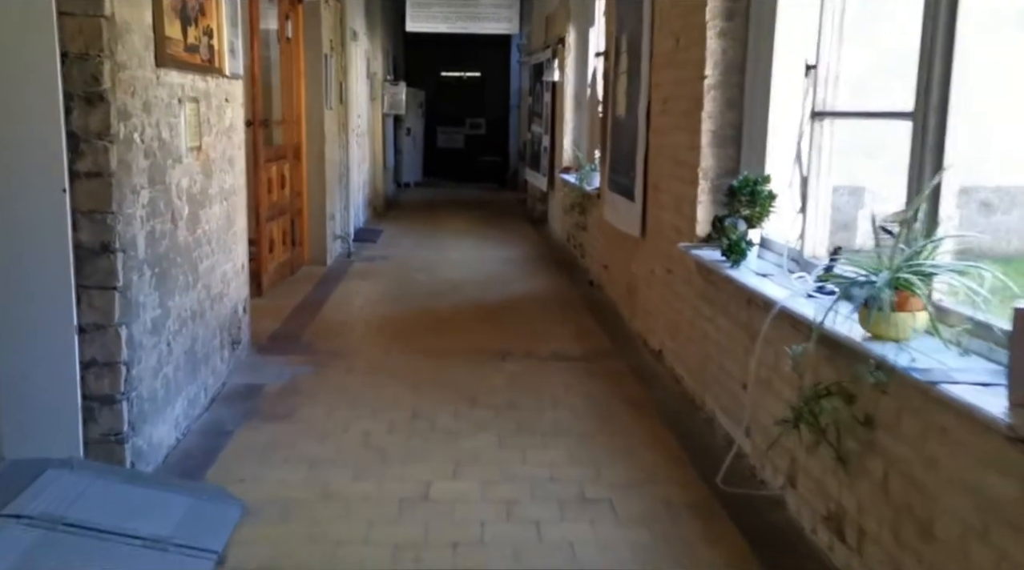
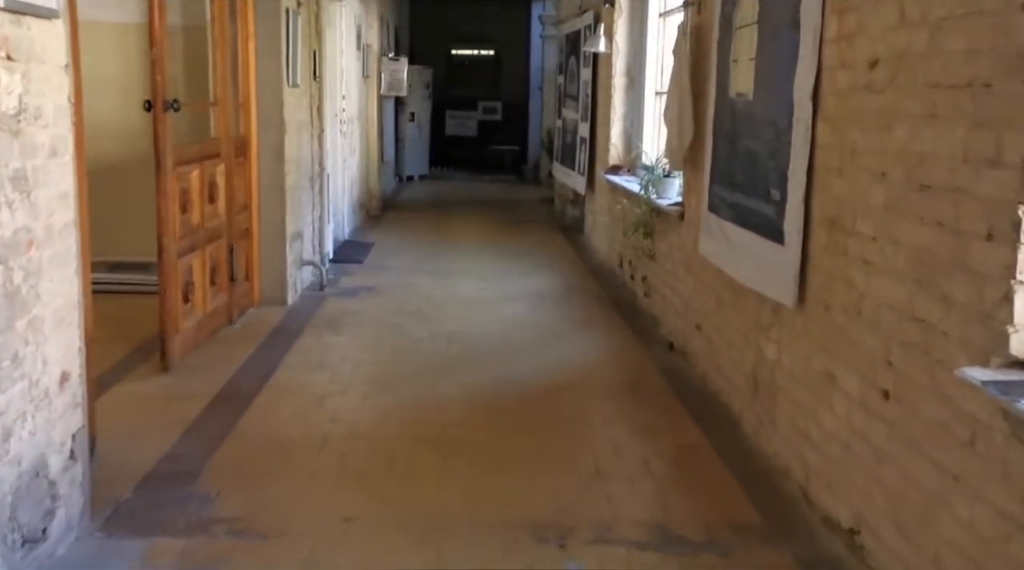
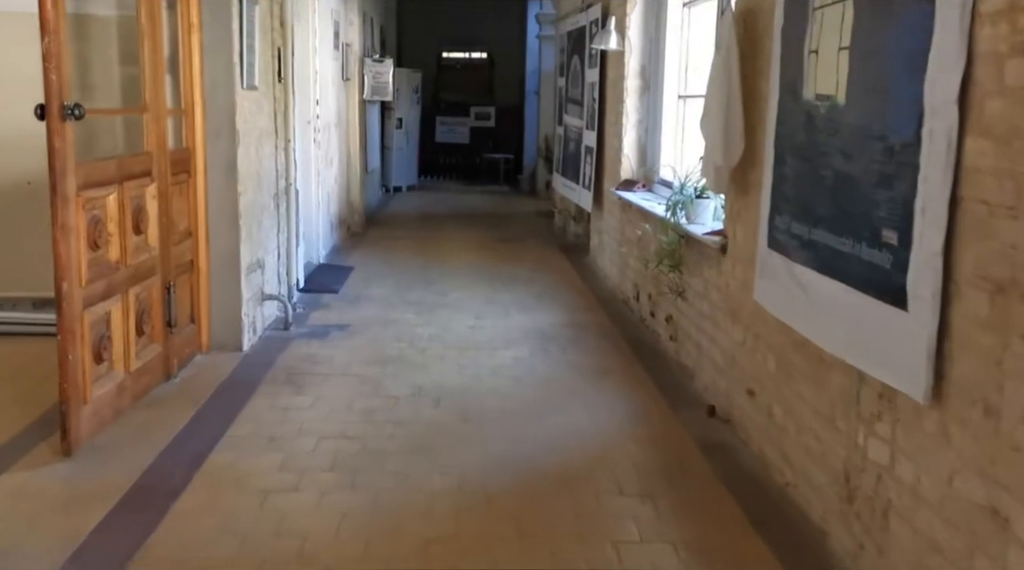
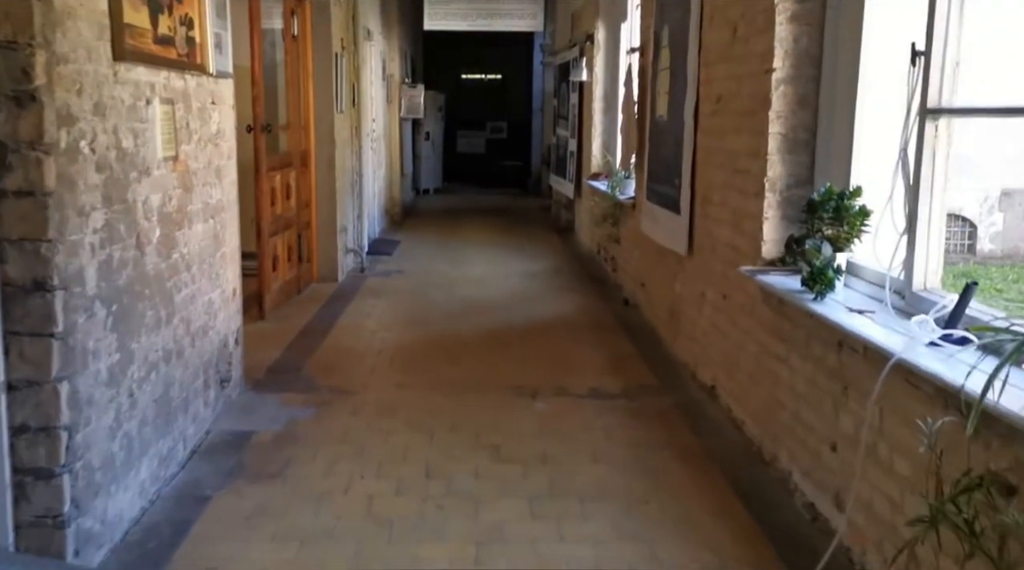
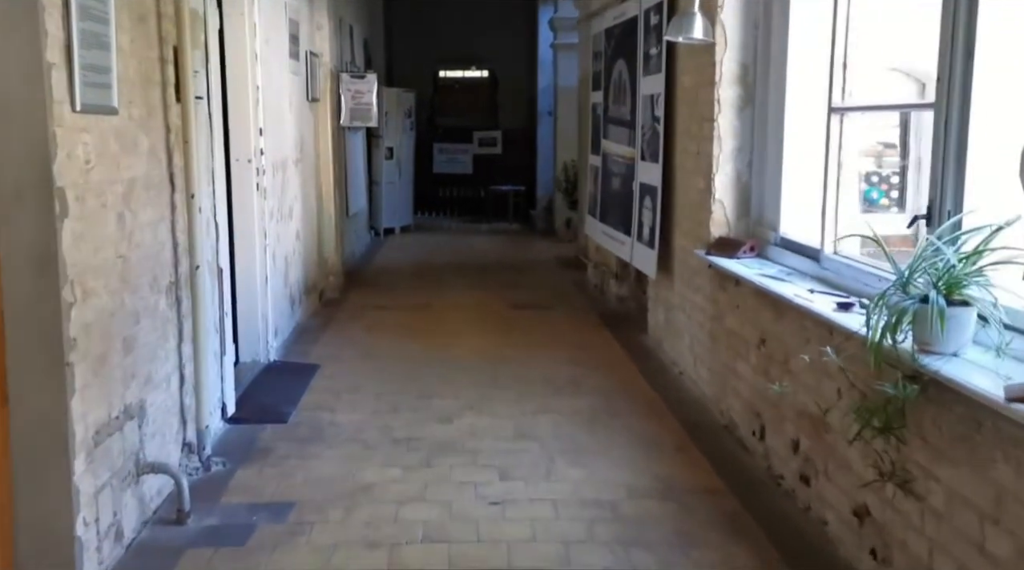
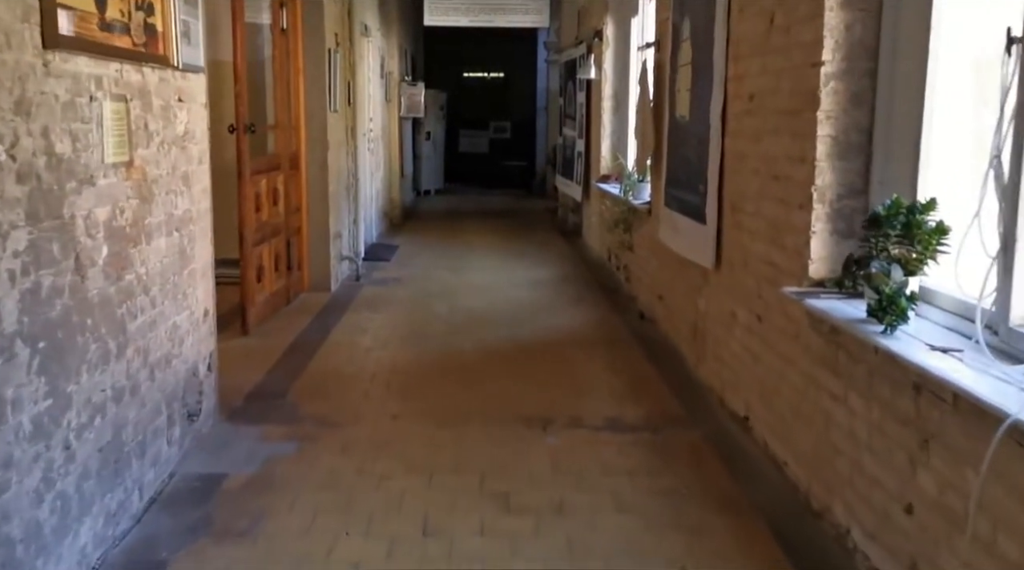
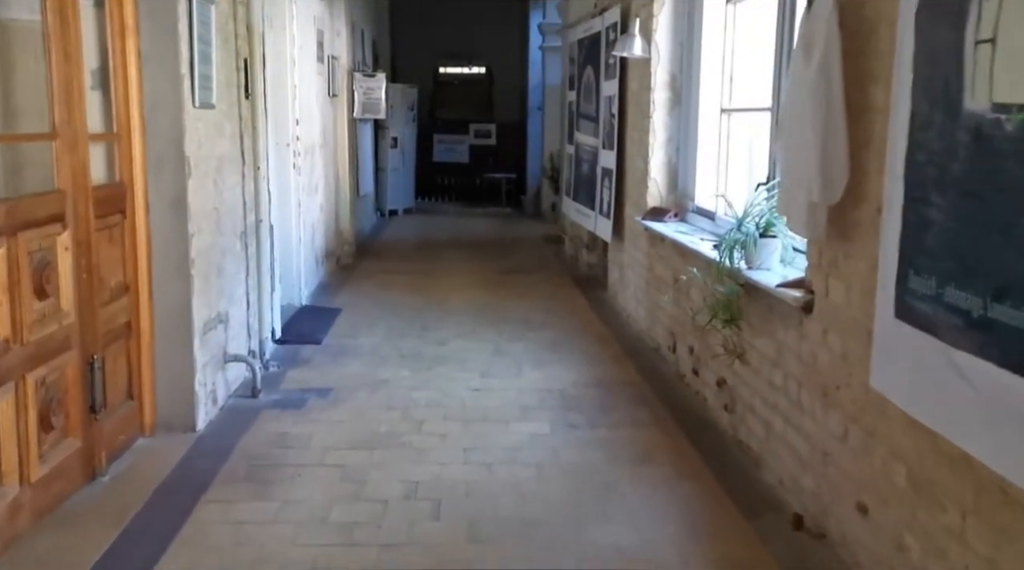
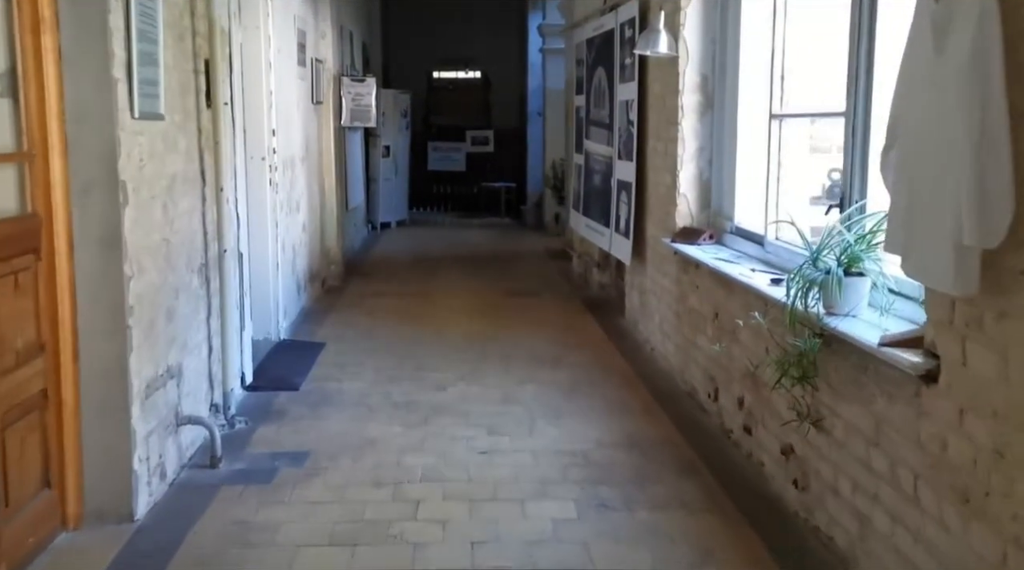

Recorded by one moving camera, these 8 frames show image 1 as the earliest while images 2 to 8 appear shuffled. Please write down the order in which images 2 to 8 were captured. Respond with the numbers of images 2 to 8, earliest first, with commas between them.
4, 6, 2, 3, 7, 8, 5
